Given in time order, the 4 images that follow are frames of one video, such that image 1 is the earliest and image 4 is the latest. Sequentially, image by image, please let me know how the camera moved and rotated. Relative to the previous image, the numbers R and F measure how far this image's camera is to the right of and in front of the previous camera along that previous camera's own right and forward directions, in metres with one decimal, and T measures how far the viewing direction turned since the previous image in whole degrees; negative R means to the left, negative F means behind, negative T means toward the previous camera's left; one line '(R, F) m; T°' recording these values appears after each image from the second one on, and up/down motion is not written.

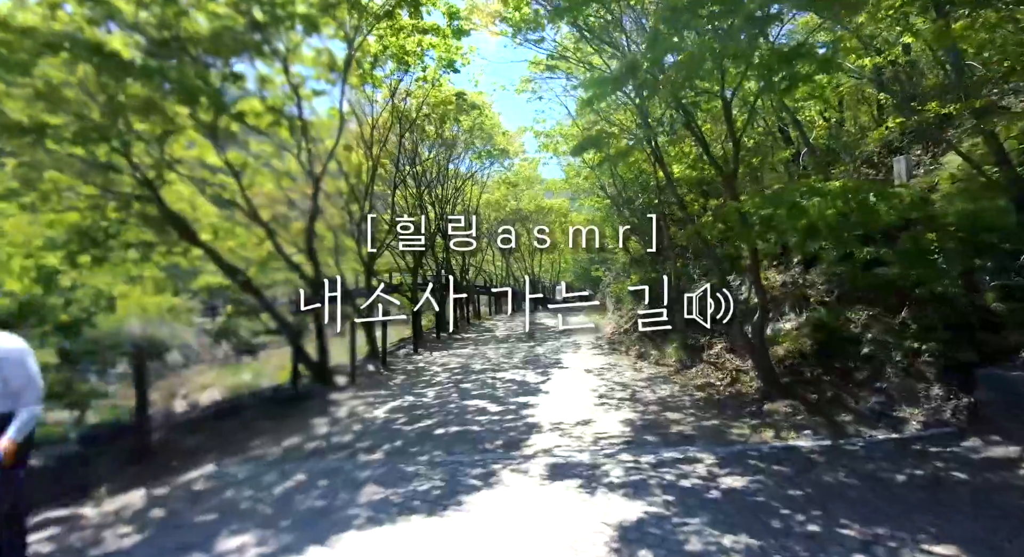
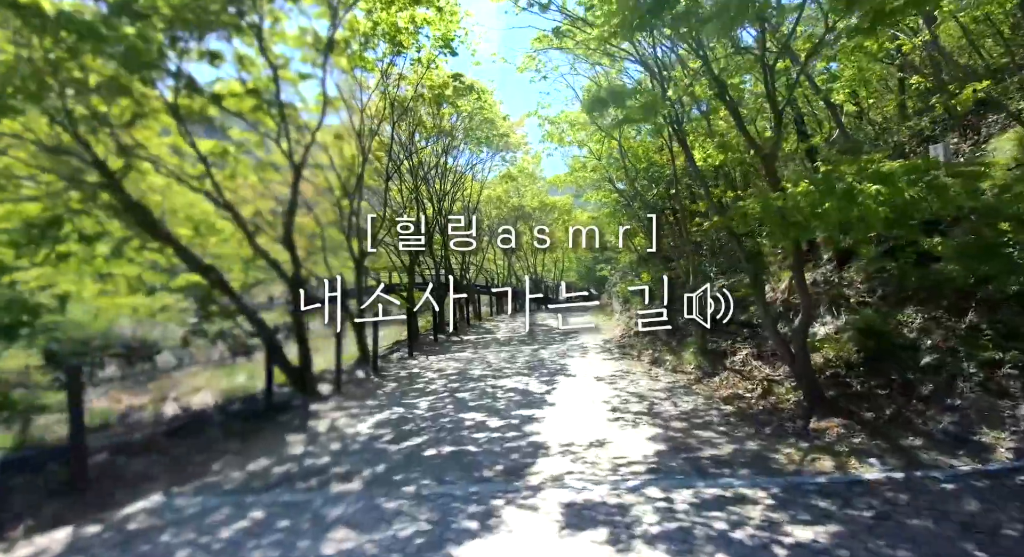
(0.0, +0.8) m; 0°
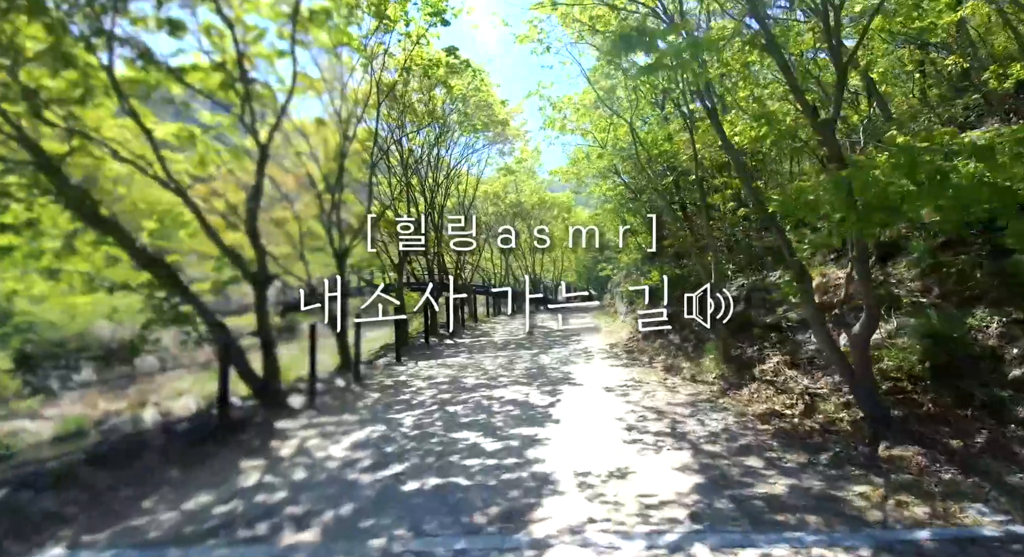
(0.0, +0.9) m; 0°
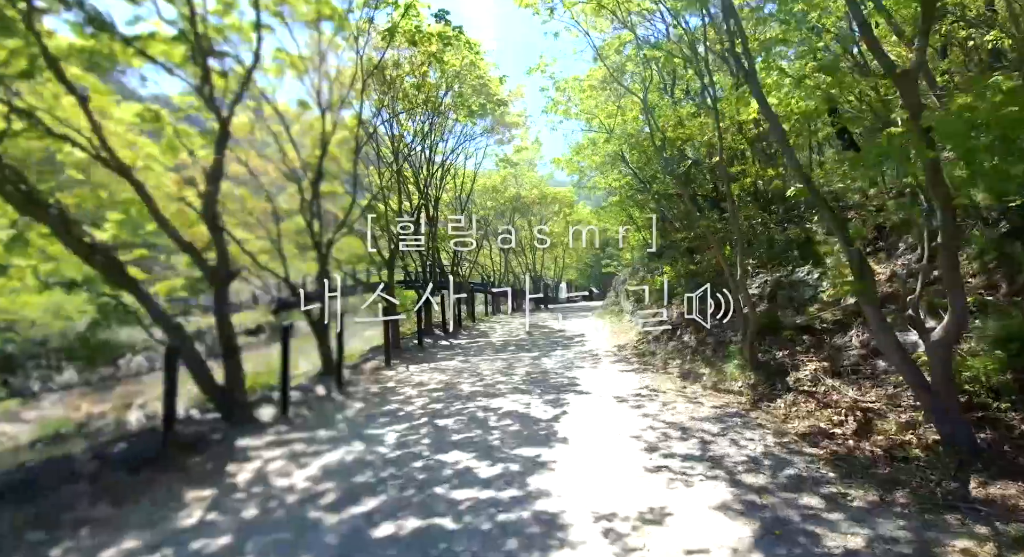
(0.0, +0.8) m; 0°
